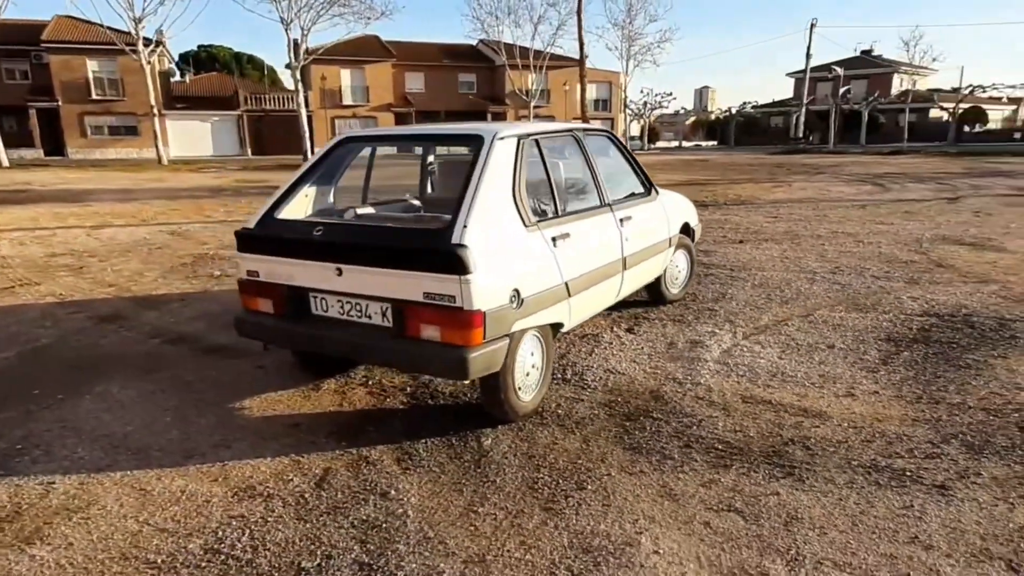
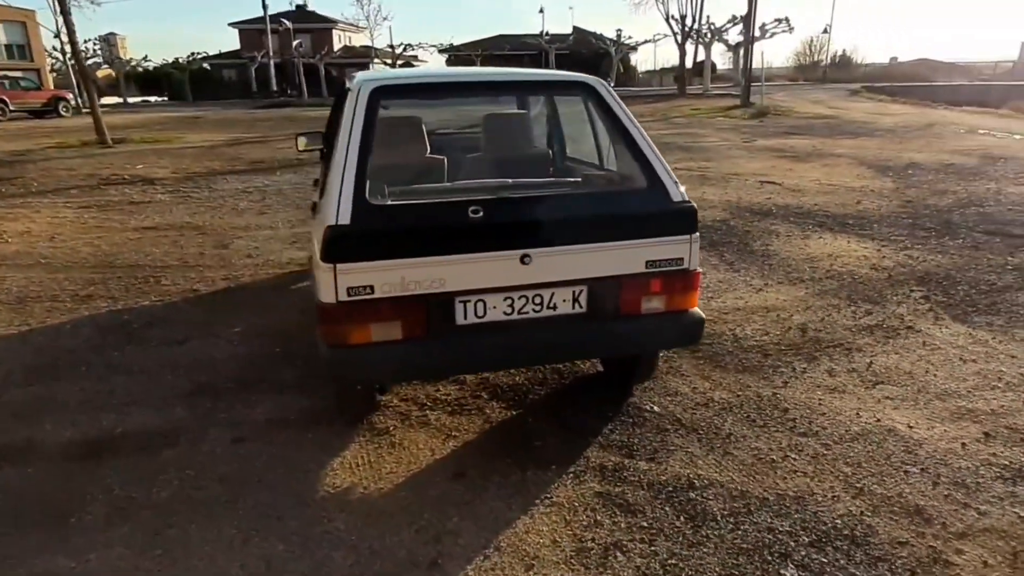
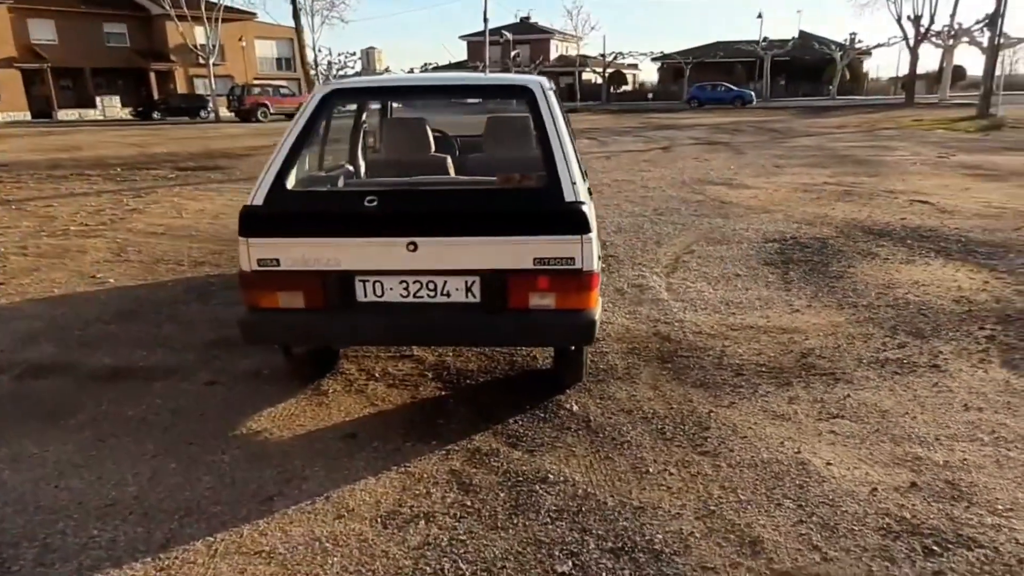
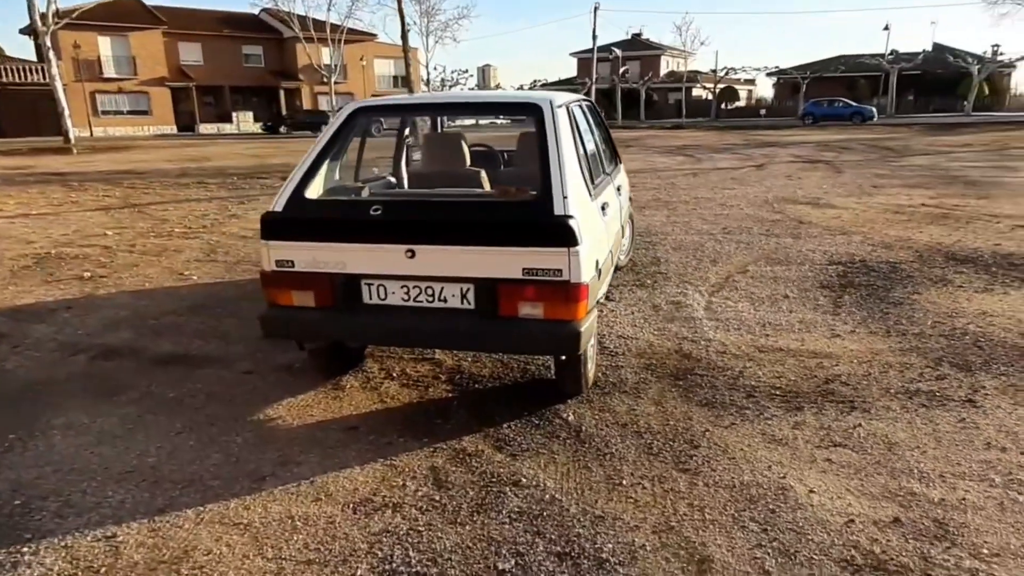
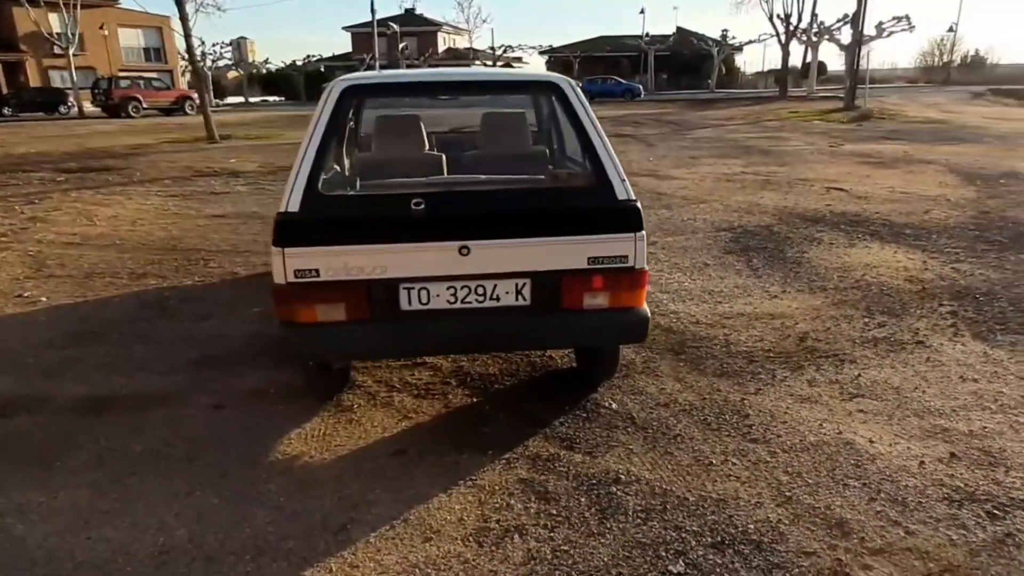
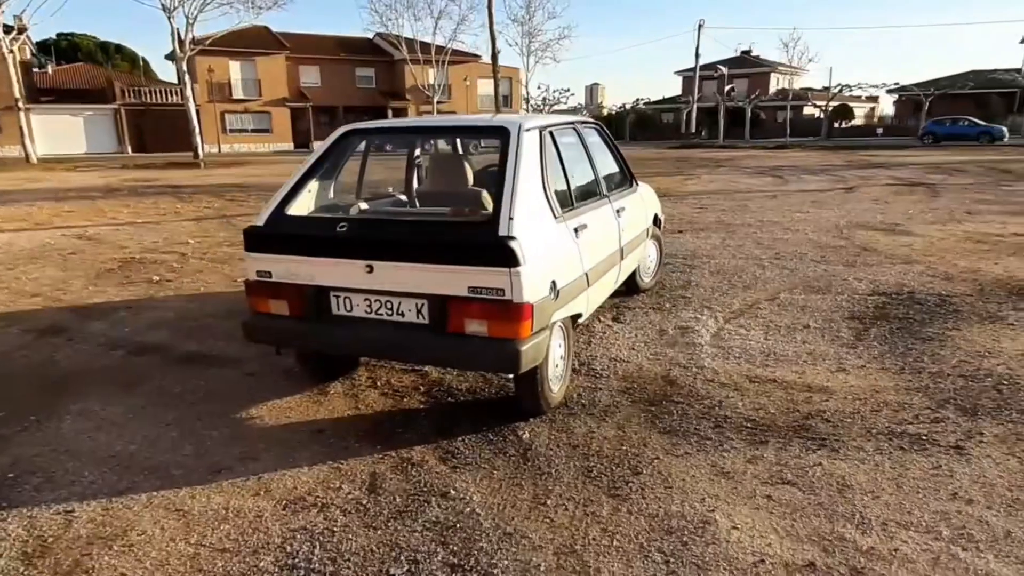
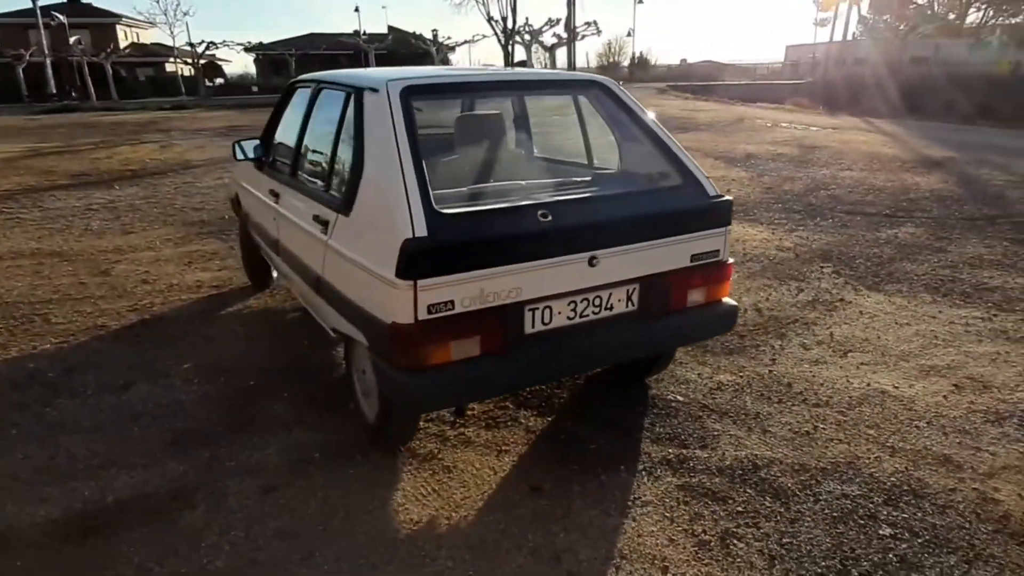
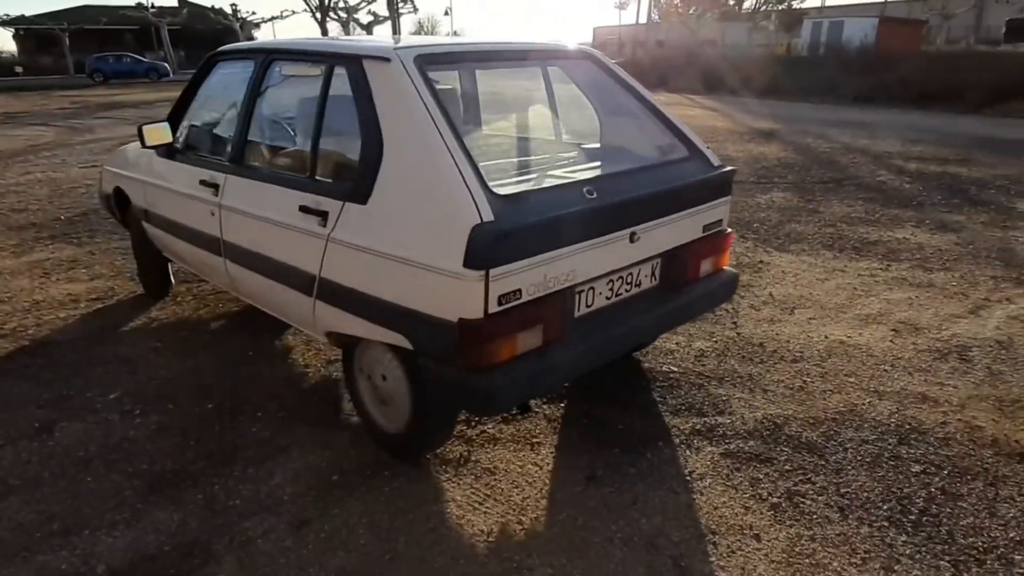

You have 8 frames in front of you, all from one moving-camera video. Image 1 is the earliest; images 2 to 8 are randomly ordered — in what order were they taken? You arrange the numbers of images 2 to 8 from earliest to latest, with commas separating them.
6, 4, 3, 5, 2, 7, 8
